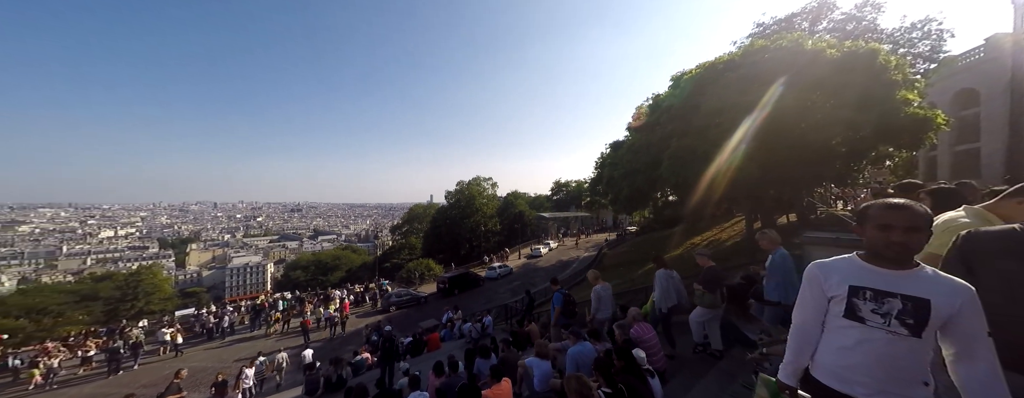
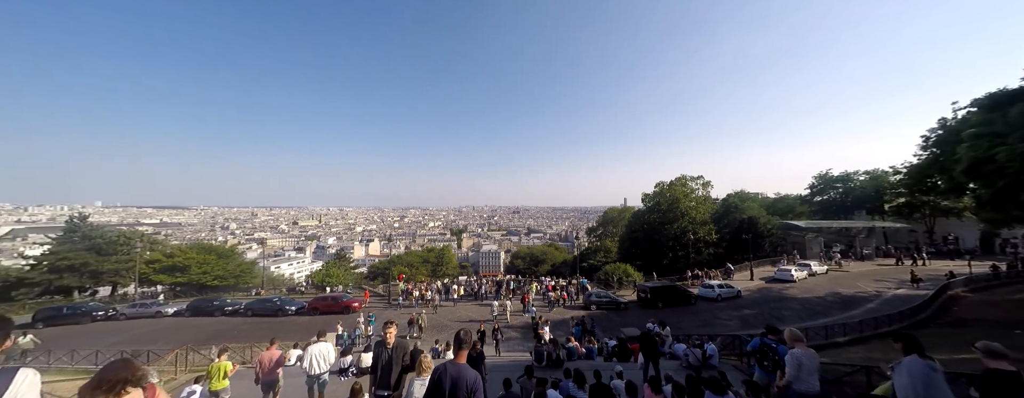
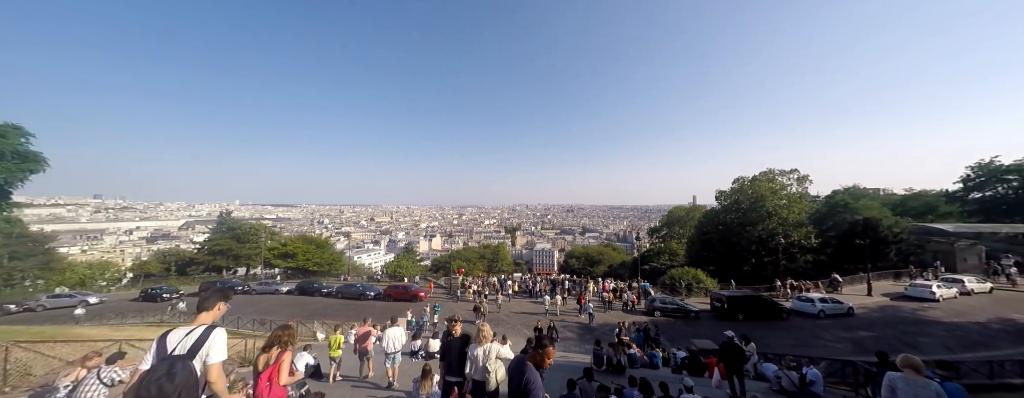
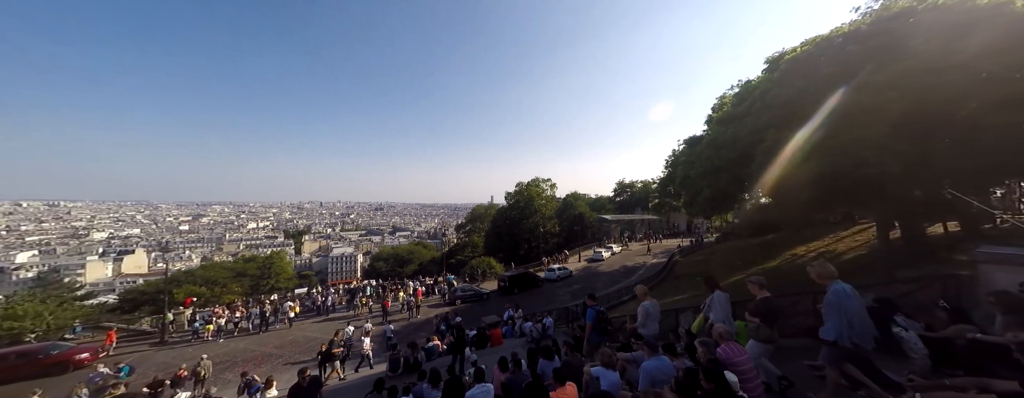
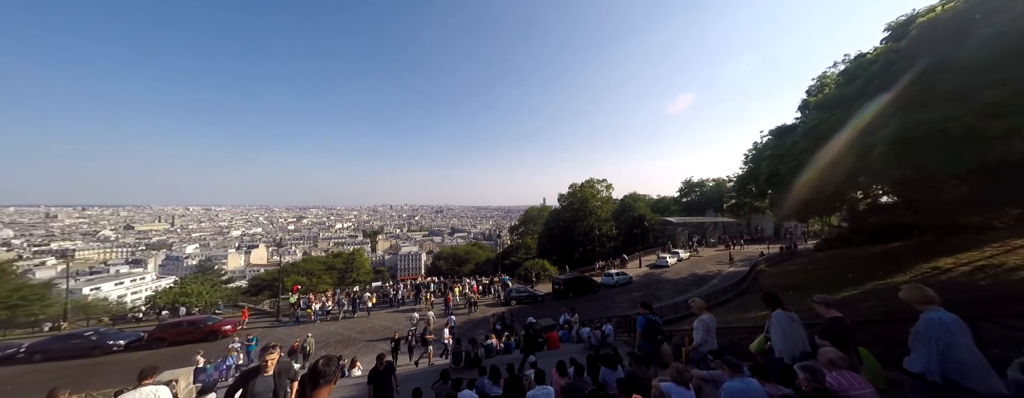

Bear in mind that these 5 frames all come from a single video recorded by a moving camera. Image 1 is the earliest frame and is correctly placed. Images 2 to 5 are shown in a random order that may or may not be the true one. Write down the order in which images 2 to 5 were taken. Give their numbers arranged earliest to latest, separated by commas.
4, 5, 2, 3
